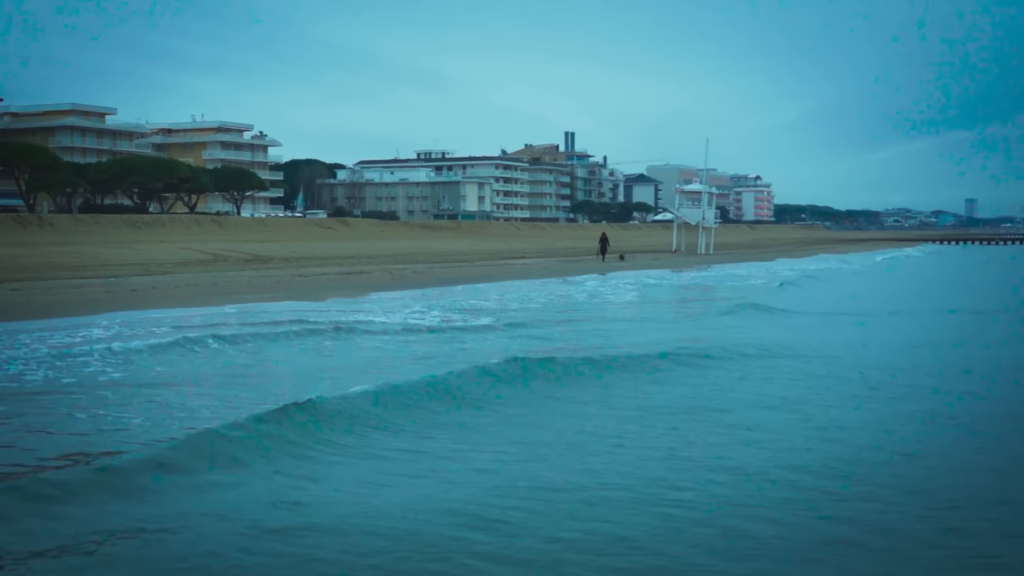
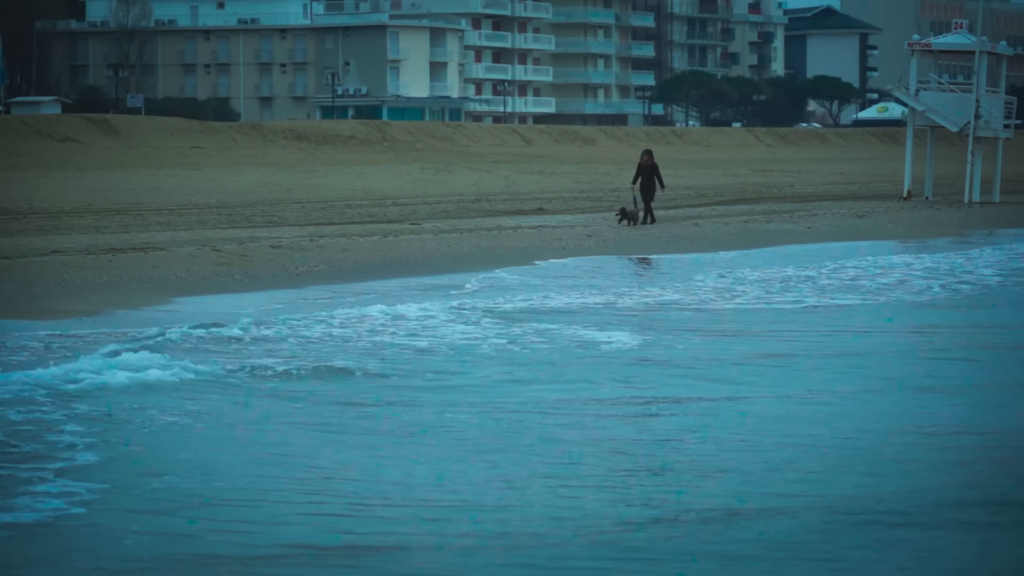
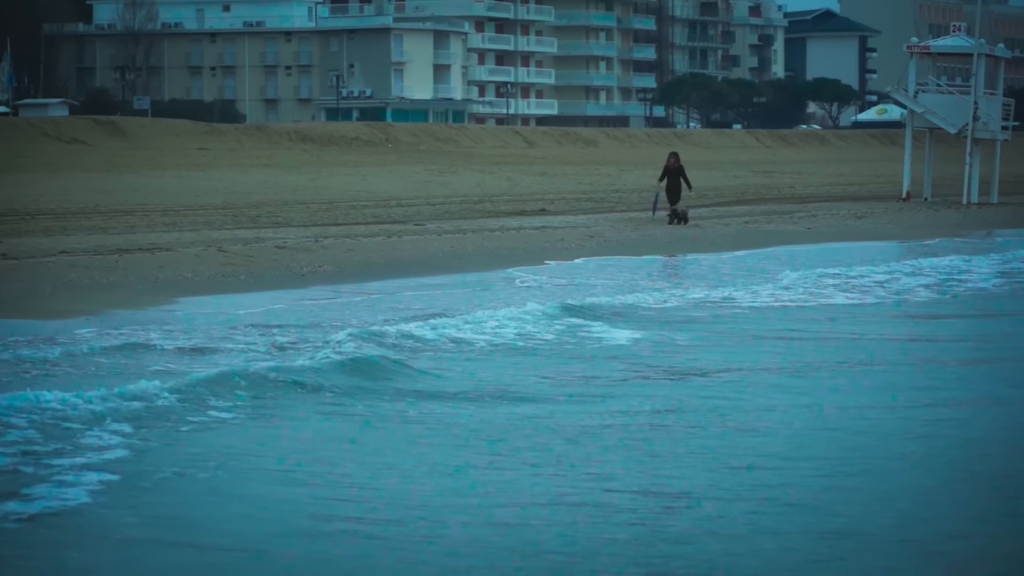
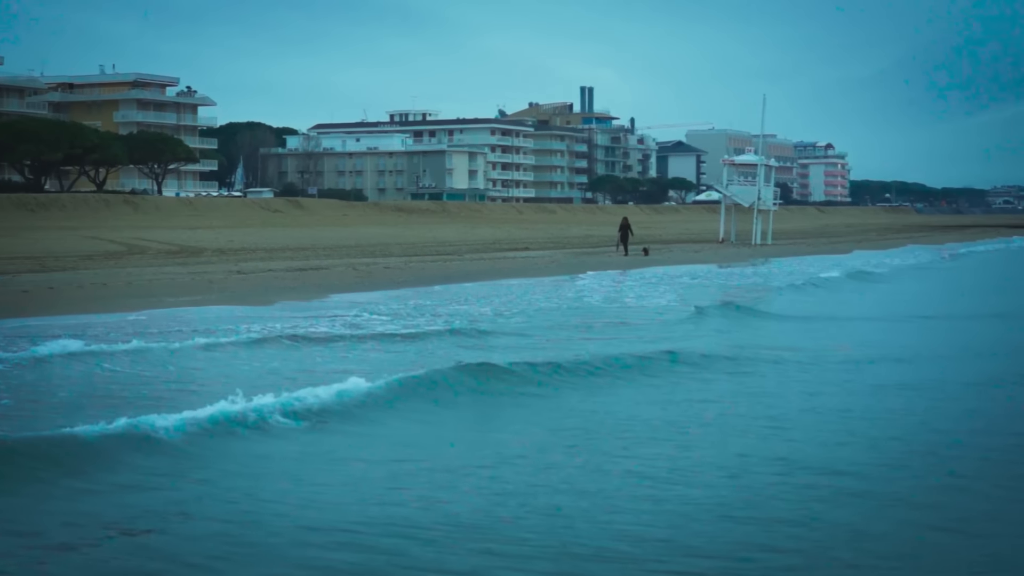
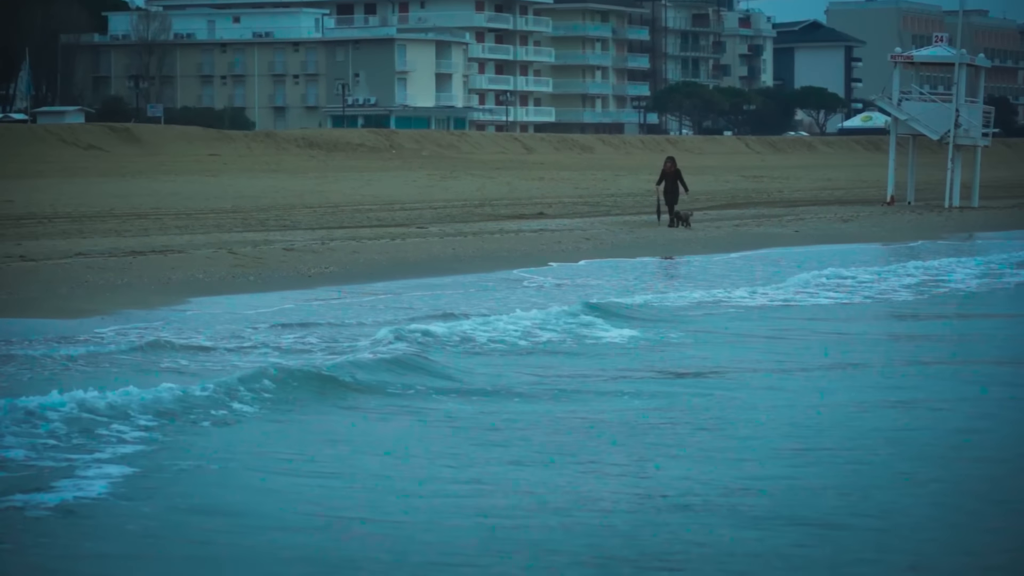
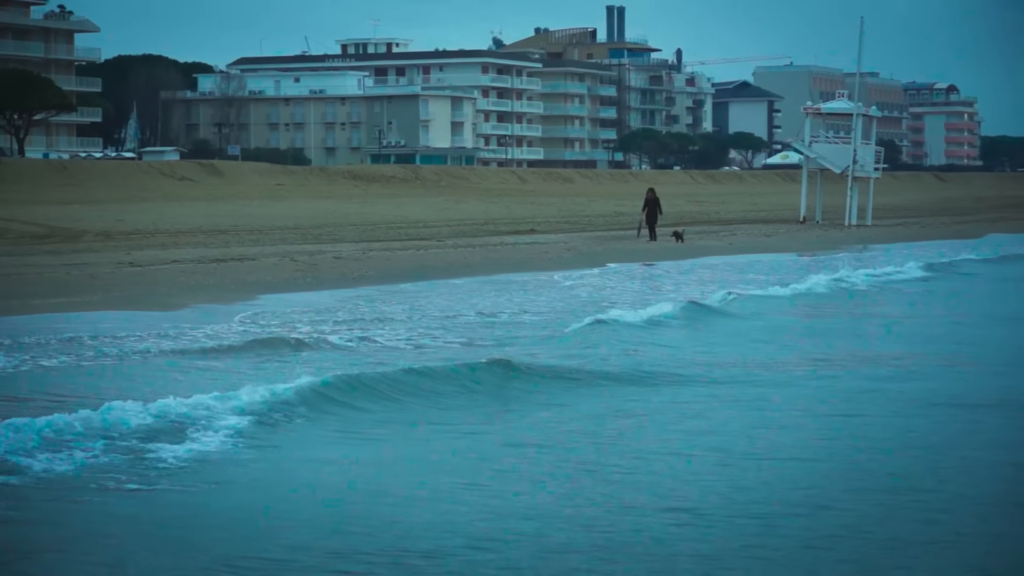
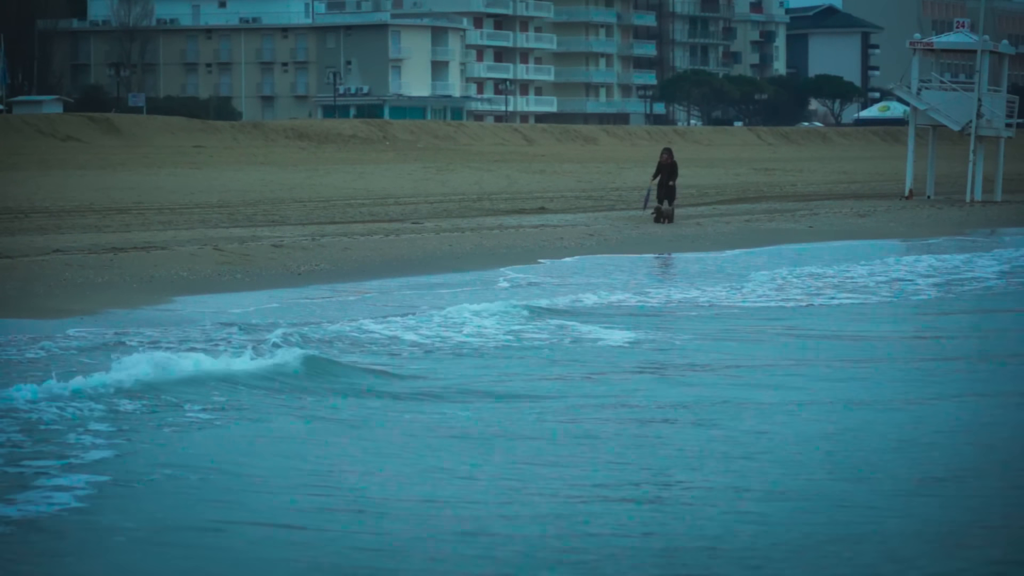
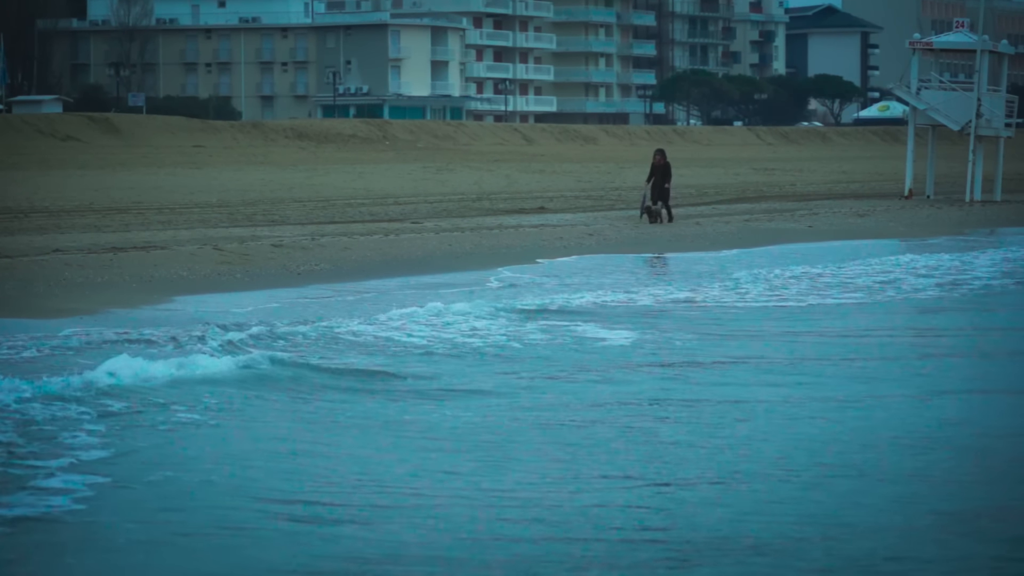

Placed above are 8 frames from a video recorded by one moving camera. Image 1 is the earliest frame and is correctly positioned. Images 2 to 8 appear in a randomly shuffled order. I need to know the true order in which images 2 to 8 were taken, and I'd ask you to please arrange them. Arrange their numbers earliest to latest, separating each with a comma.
4, 6, 5, 3, 7, 8, 2
